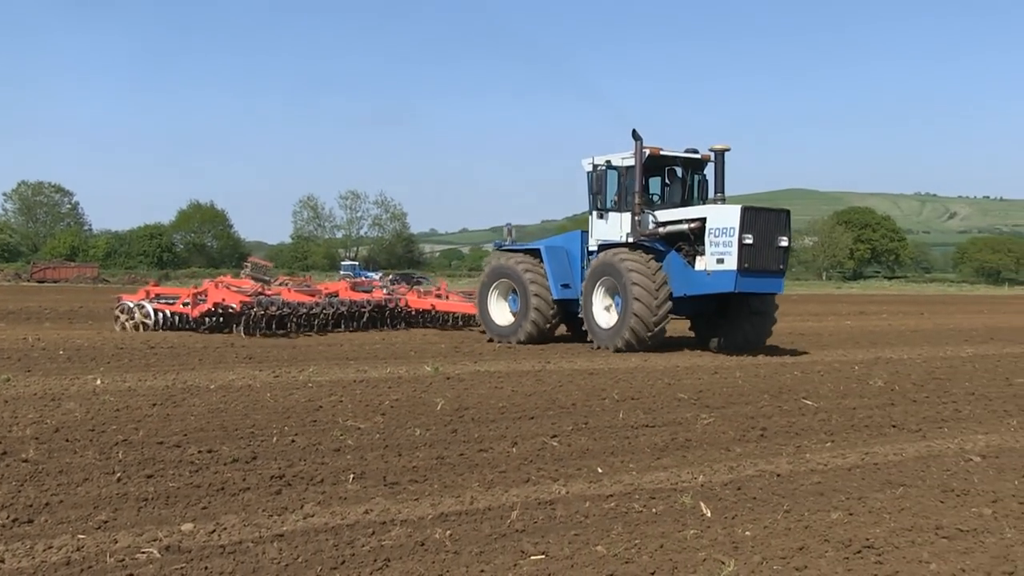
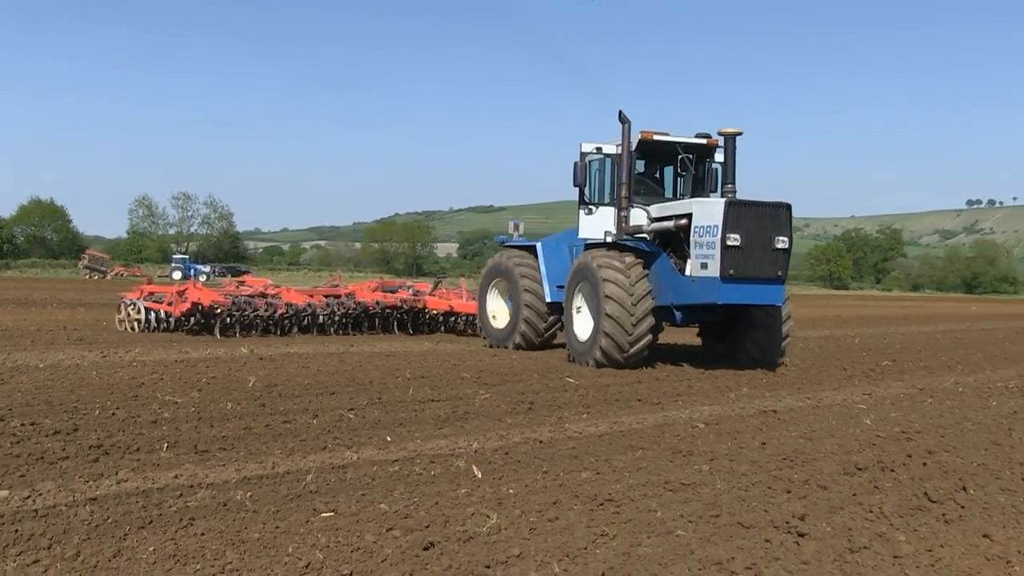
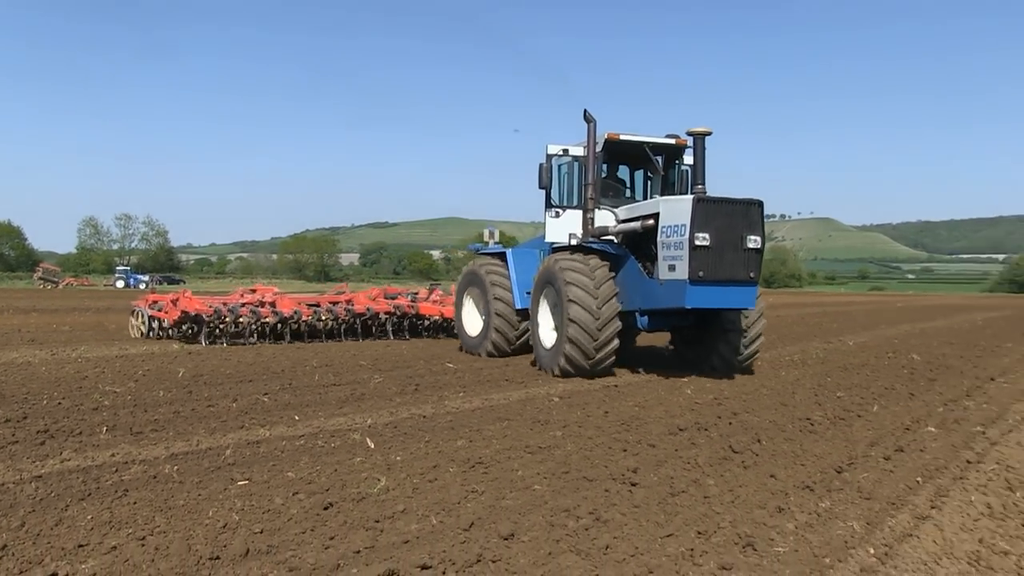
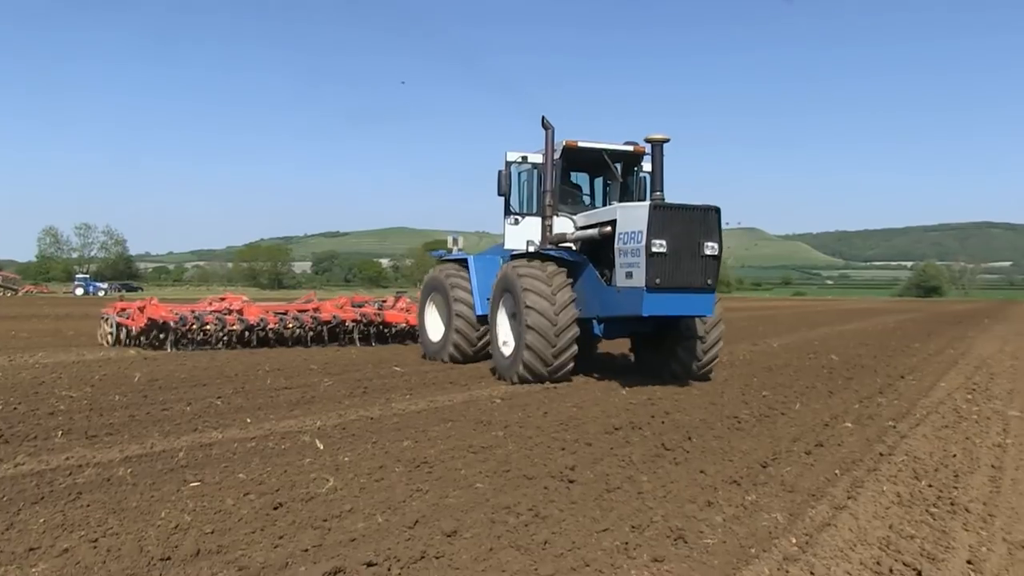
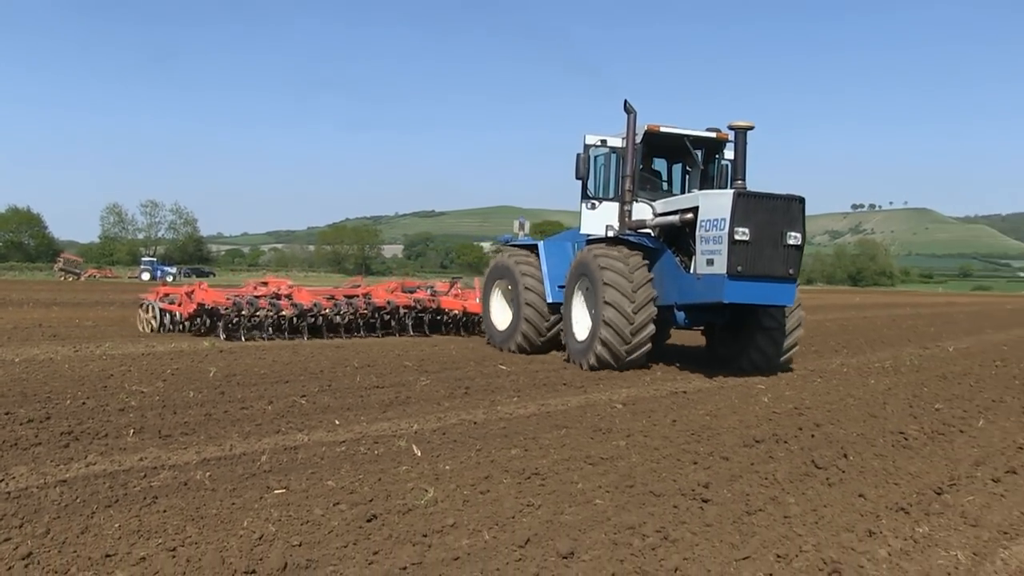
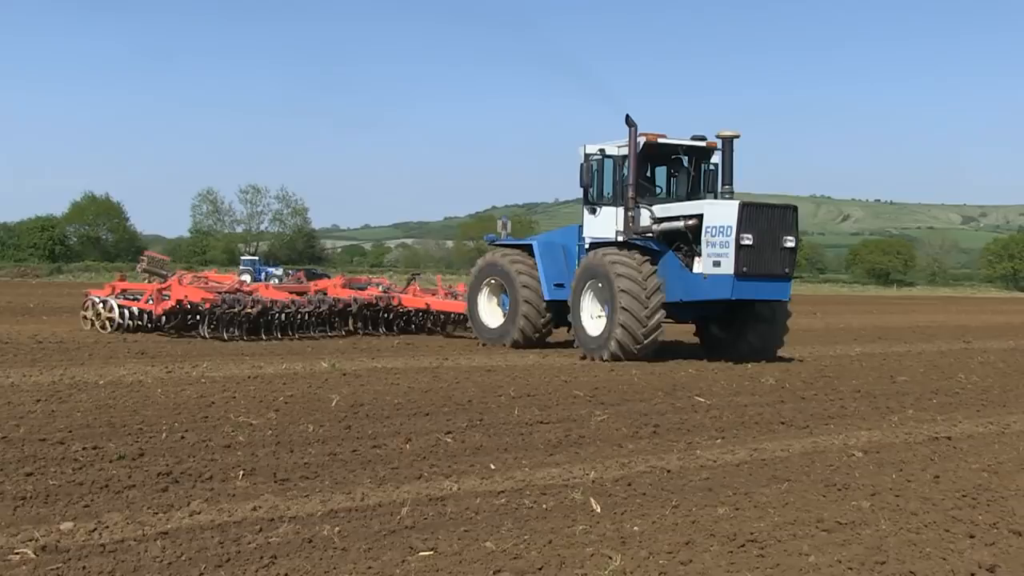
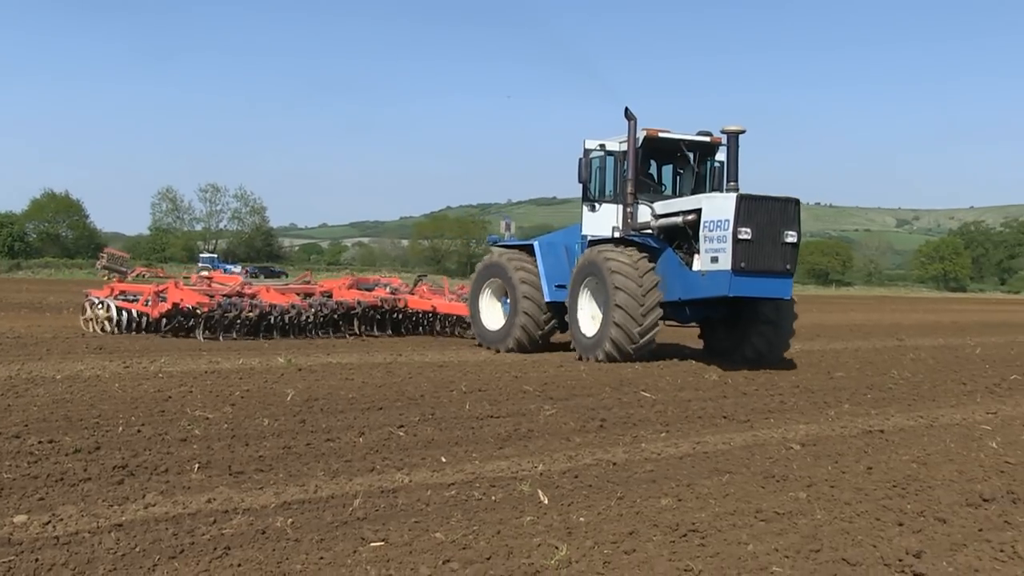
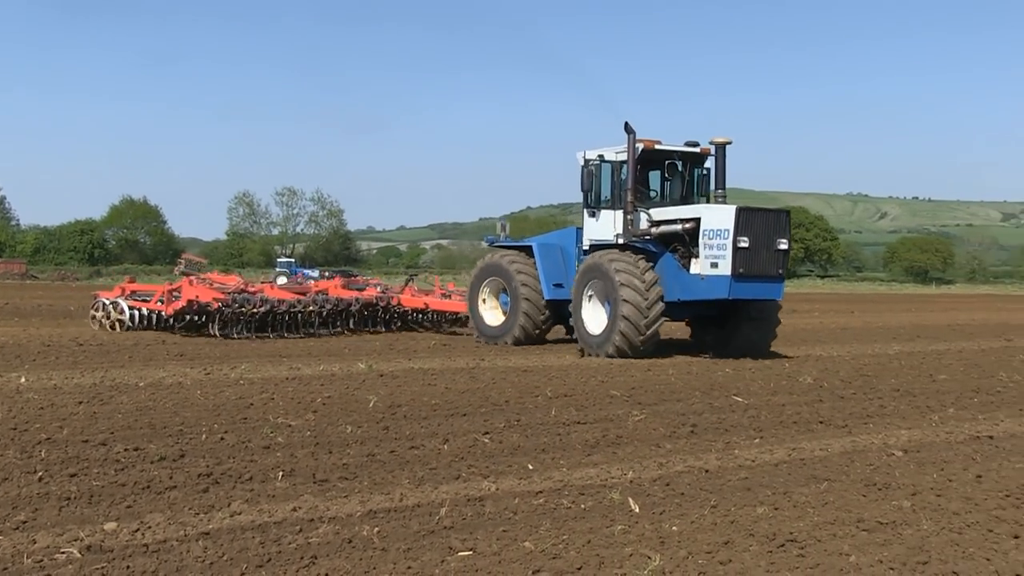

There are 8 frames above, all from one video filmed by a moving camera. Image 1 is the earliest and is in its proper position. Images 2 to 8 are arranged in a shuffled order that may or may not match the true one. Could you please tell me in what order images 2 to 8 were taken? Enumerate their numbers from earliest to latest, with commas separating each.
8, 6, 7, 2, 5, 3, 4
